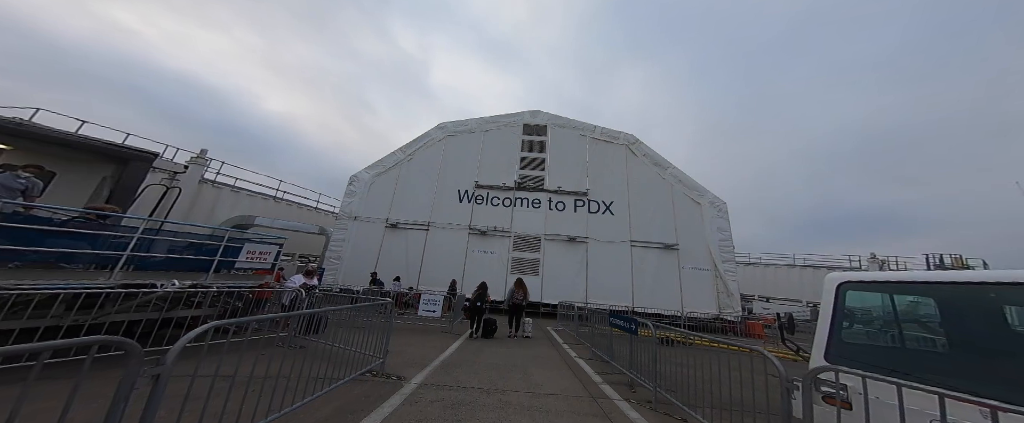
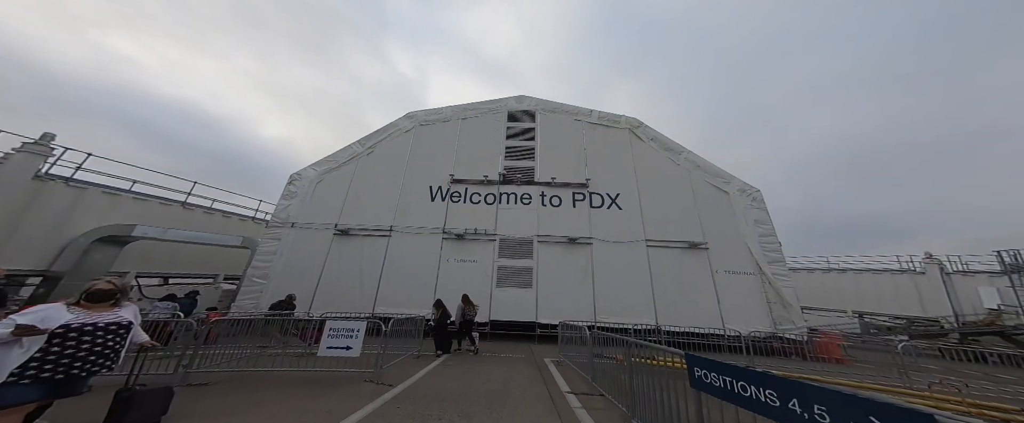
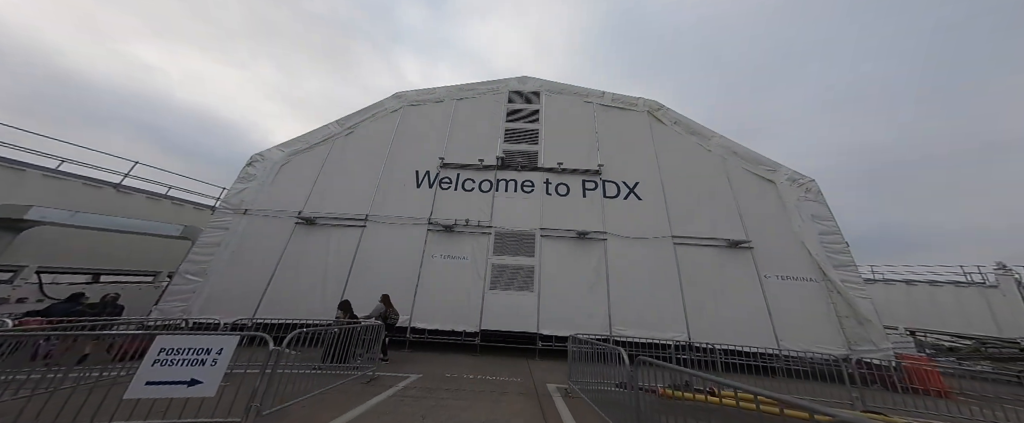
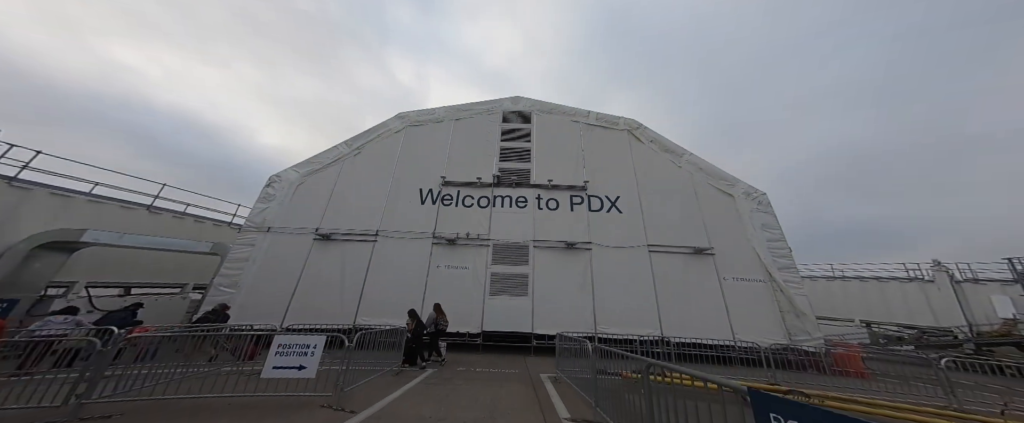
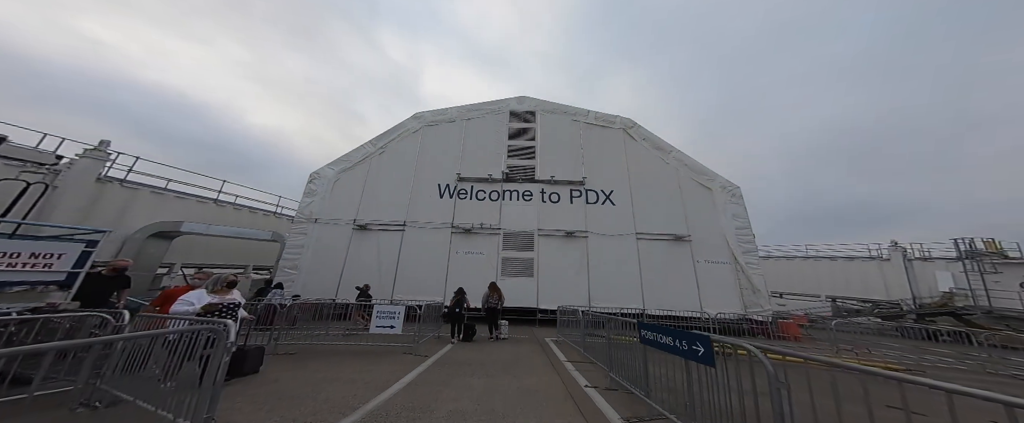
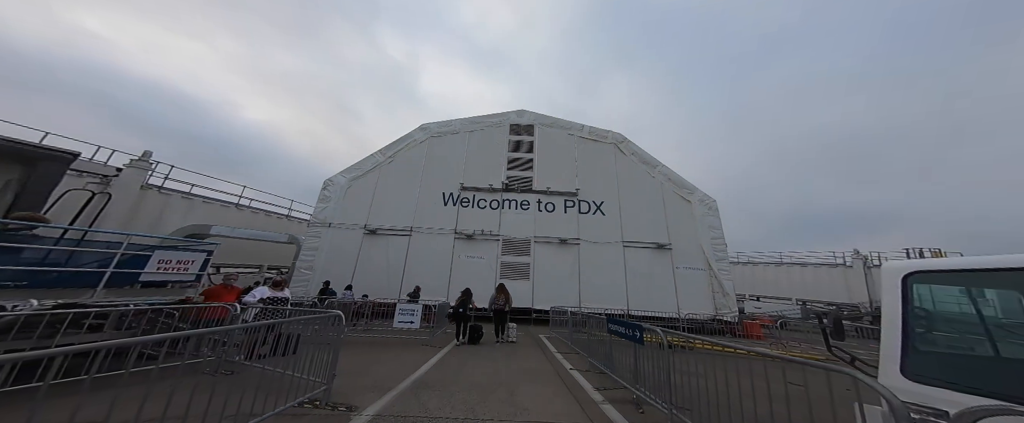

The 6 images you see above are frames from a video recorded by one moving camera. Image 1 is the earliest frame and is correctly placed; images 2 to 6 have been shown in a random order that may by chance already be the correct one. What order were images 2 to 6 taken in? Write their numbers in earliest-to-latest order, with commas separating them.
6, 5, 2, 4, 3
